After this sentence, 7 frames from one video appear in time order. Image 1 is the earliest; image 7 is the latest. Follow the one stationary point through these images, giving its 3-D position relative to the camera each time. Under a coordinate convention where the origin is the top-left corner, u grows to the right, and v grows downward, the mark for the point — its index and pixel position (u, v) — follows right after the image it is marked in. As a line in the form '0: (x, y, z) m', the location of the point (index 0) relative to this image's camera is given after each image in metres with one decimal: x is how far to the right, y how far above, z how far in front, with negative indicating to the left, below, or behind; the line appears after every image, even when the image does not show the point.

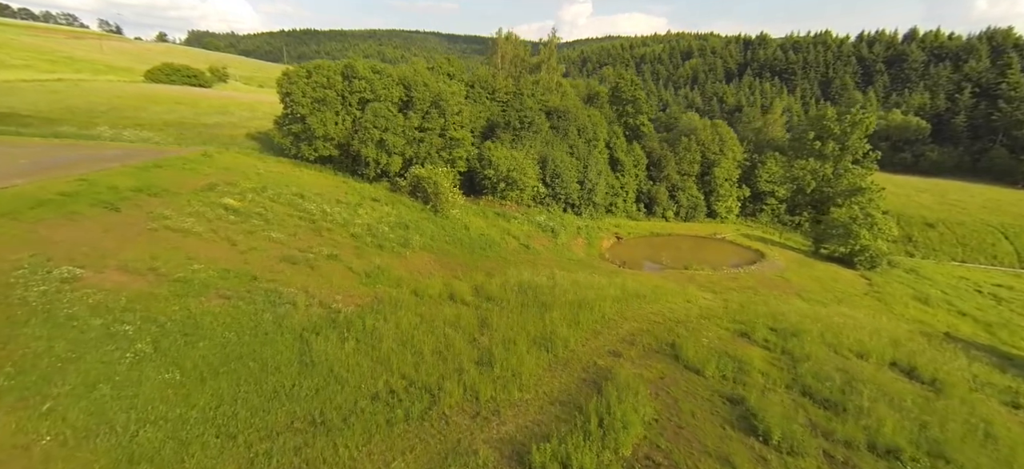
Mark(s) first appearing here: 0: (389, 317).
0: (-4.5, -3.1, +17.0) m
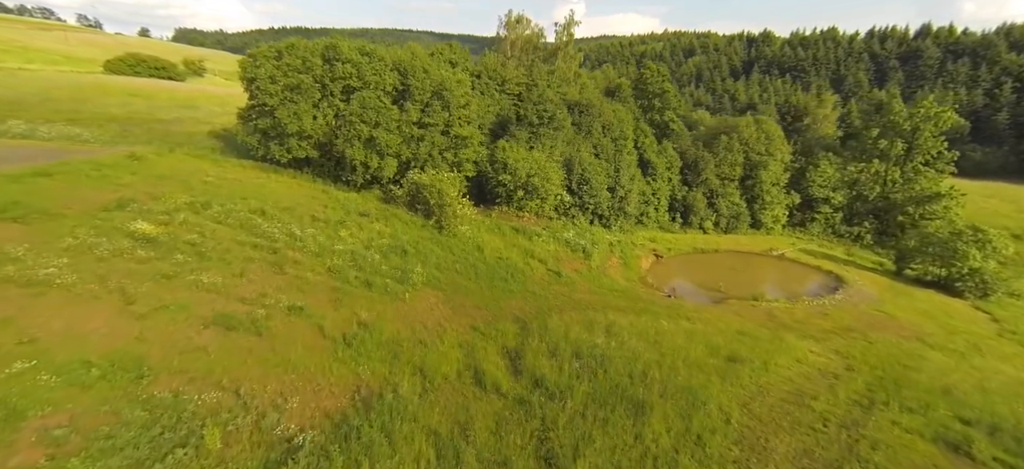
0: (-2.6, -4.5, +9.2) m
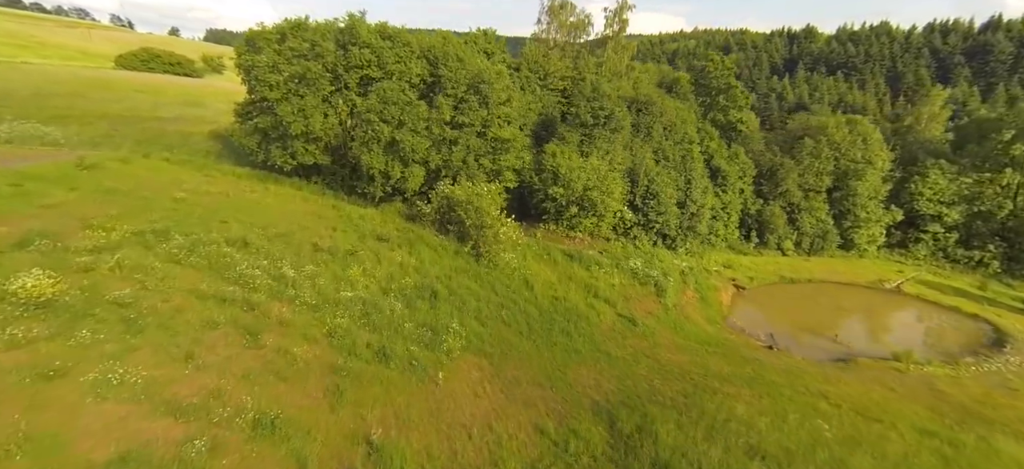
0: (-0.7, -6.0, +2.7) m
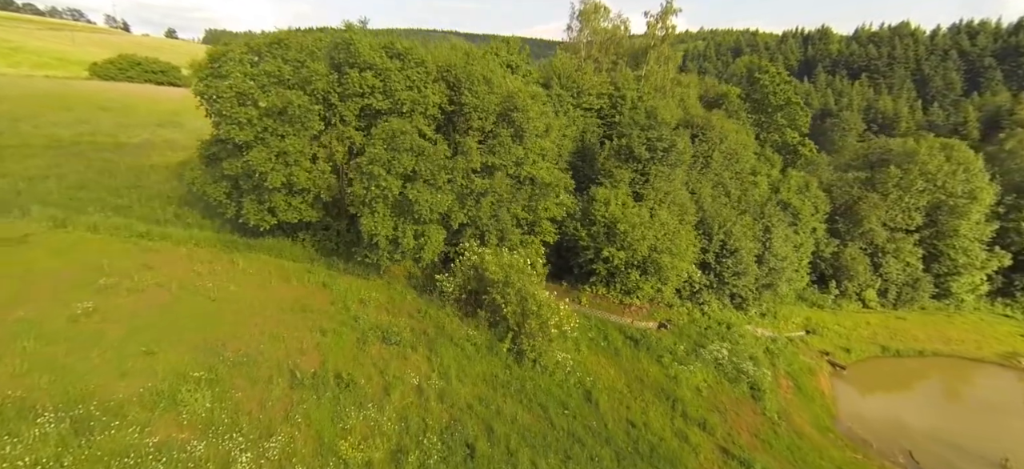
0: (+1.3, -9.5, -3.7) m
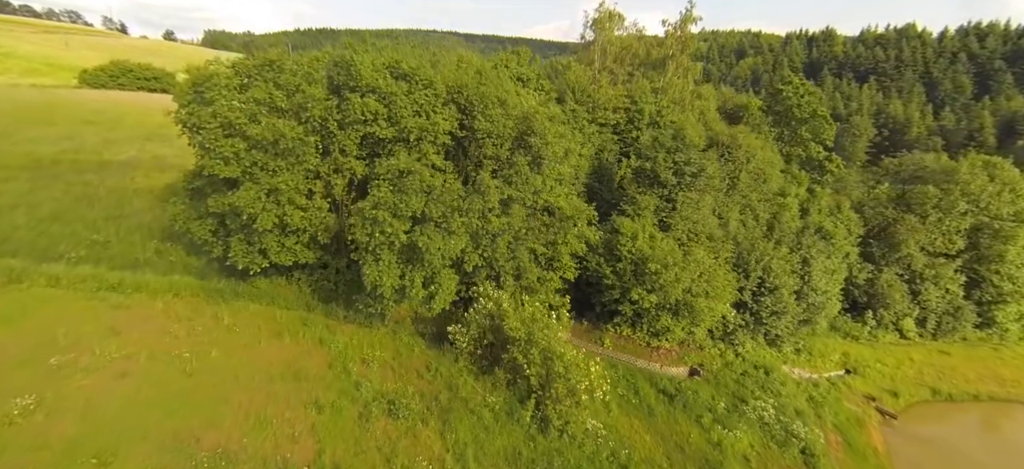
0: (+2.1, -11.2, -6.0) m
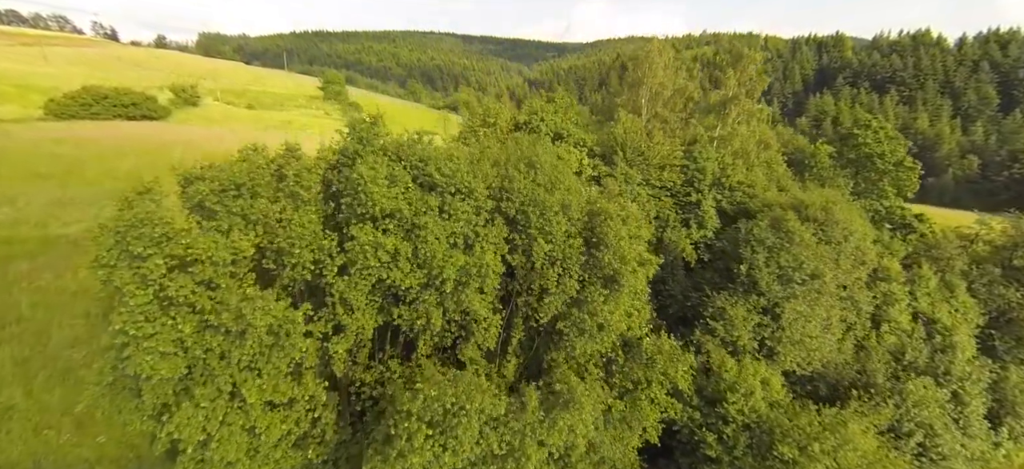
0: (+4.6, -16.3, -12.0) m
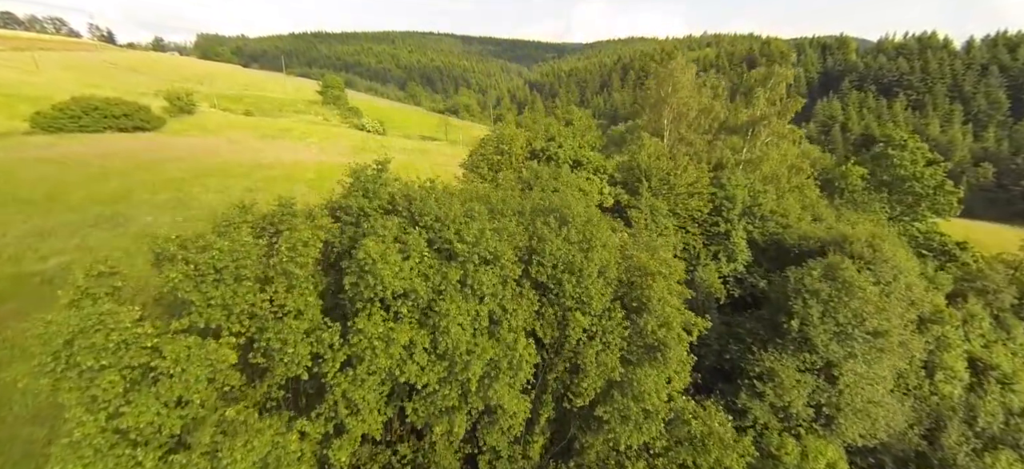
0: (+5.5, -18.2, -14.2) m
